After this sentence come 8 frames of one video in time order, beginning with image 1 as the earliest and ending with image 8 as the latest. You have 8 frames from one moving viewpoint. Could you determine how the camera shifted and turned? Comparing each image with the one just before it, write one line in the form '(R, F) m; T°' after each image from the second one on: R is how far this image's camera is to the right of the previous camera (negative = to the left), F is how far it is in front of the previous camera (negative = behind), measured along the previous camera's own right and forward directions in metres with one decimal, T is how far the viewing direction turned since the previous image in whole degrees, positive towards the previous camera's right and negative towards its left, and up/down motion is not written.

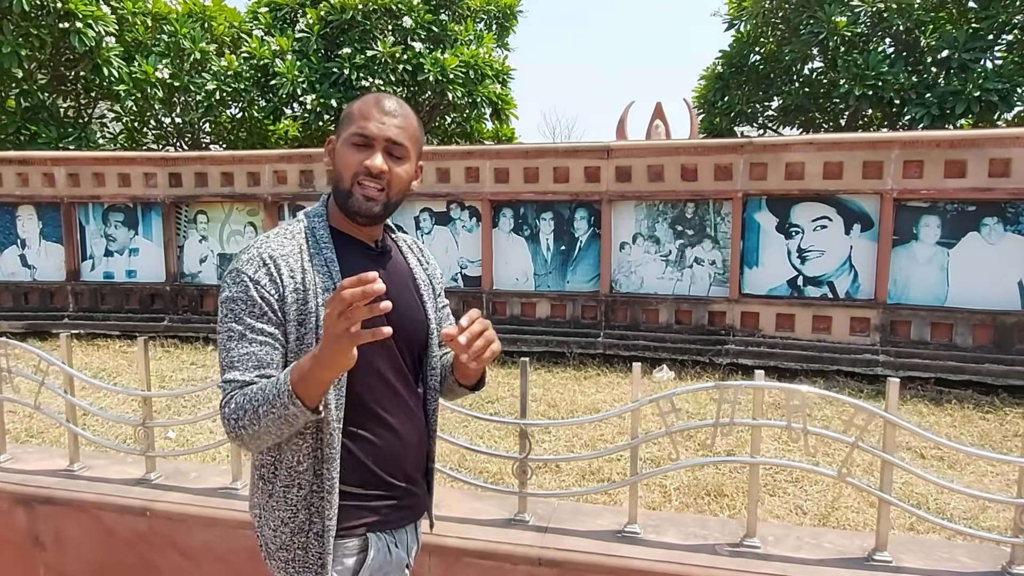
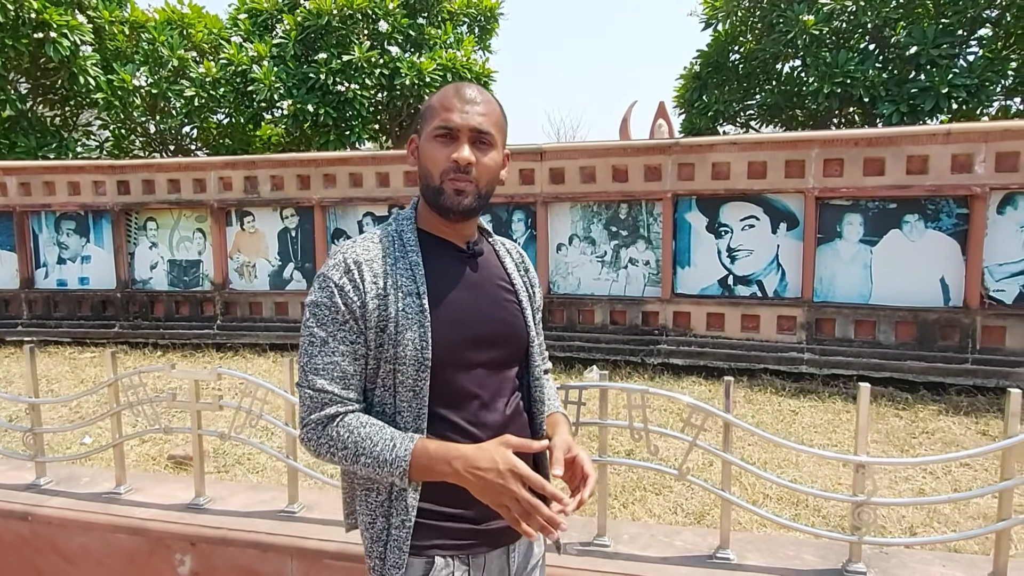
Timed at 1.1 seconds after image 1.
(+0.8, 0.0) m; -1°
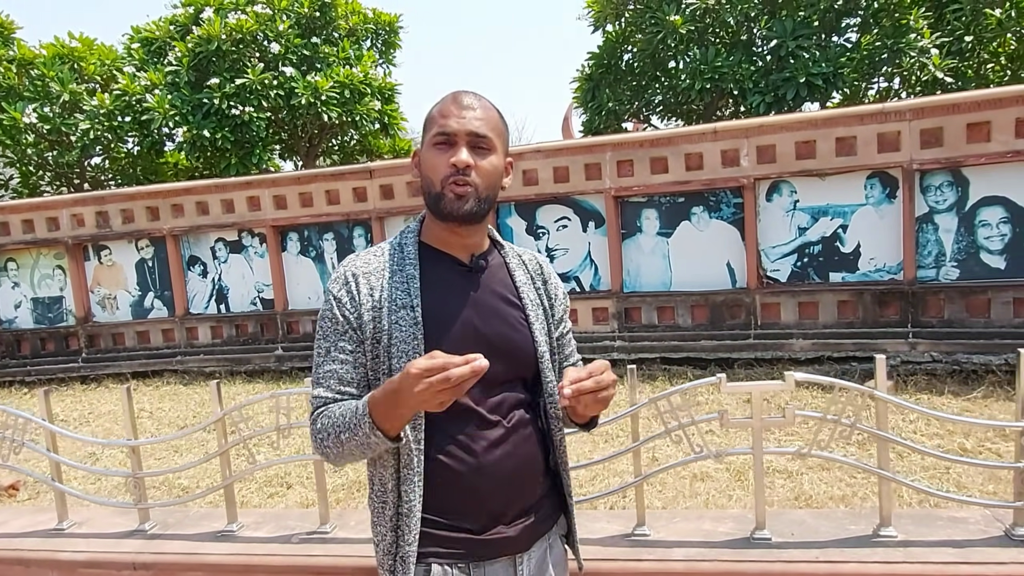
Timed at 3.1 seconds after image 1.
(+1.6, -0.5) m; +3°
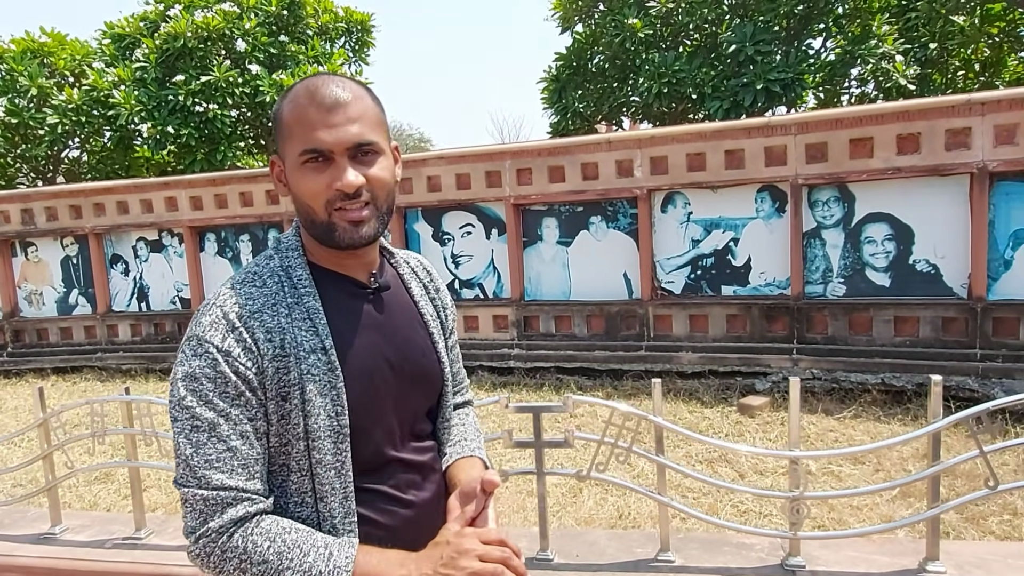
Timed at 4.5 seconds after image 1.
(+1.2, 0.0) m; -1°
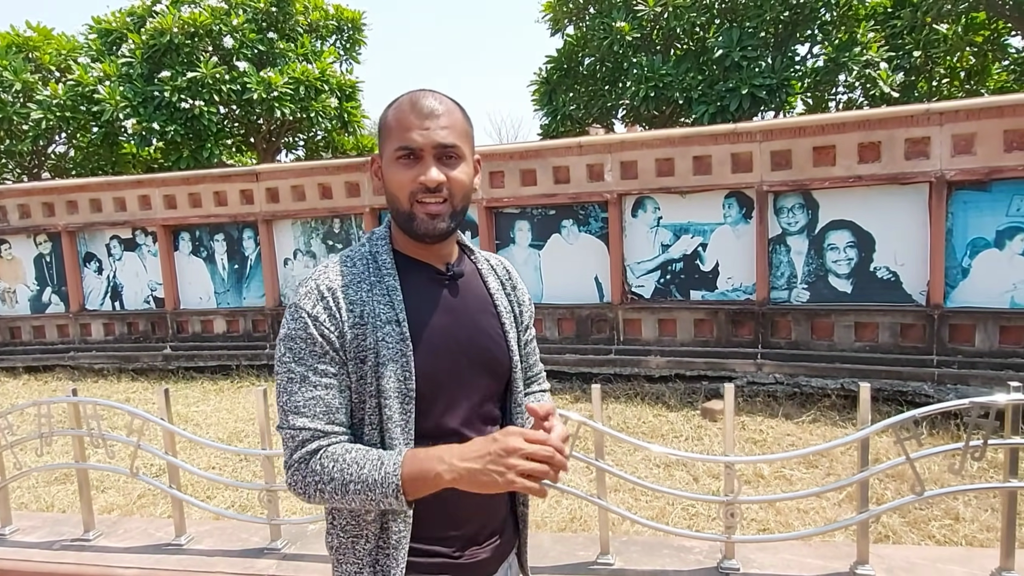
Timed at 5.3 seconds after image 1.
(+0.3, -0.1) m; 0°
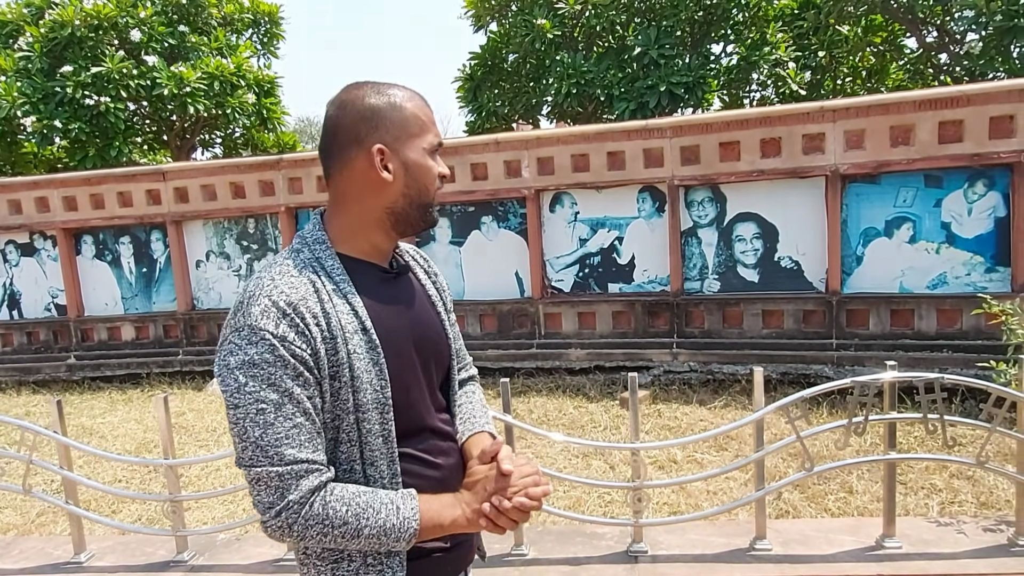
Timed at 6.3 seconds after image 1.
(+0.2, 0.0) m; +6°
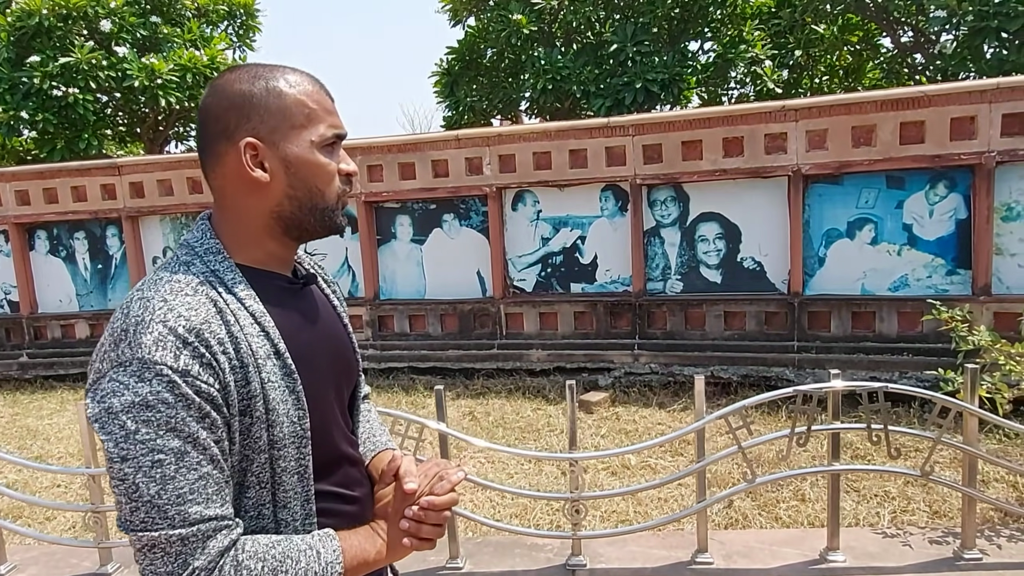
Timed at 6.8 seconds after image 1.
(+0.3, +0.1) m; +1°
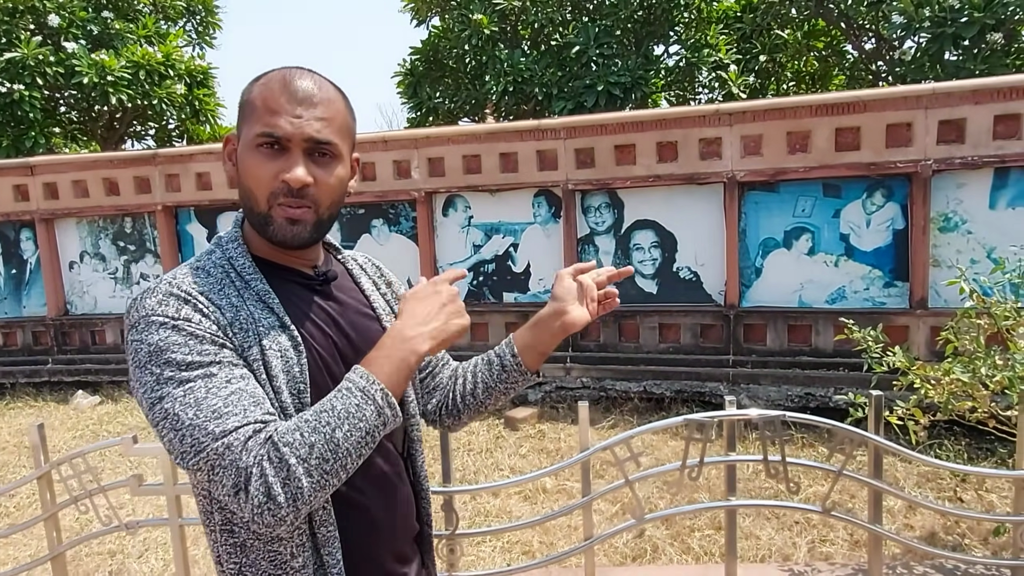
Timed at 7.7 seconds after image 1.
(+0.5, +0.3) m; +1°
